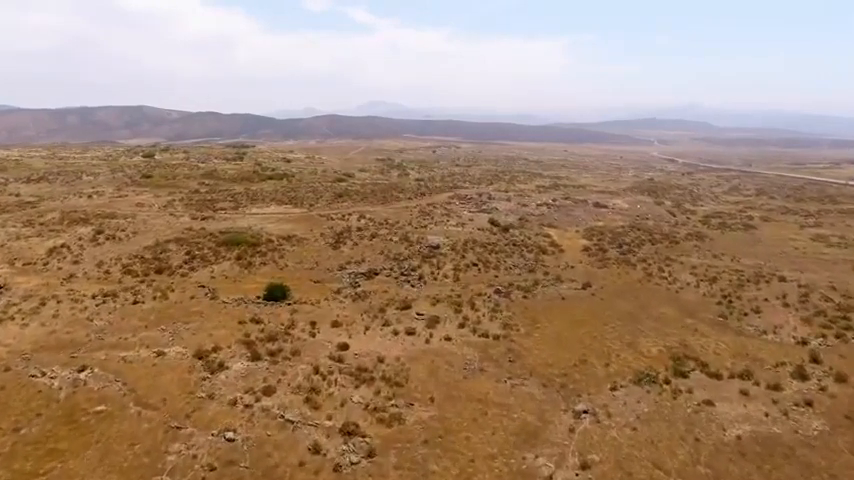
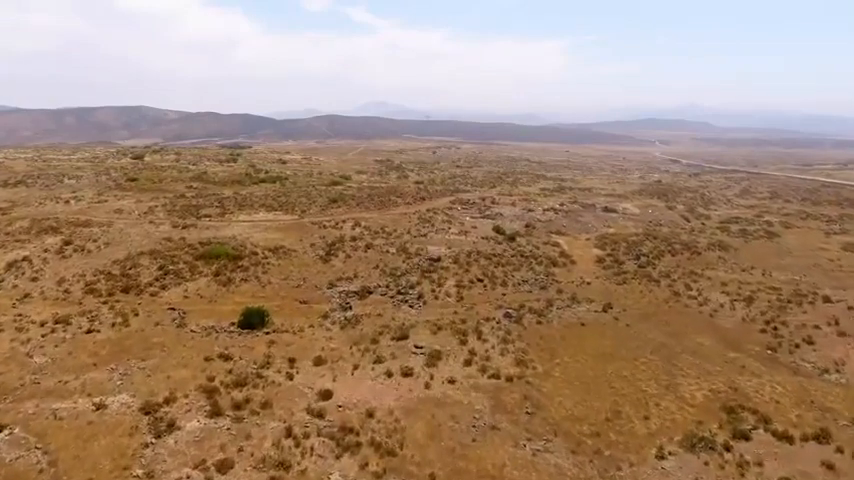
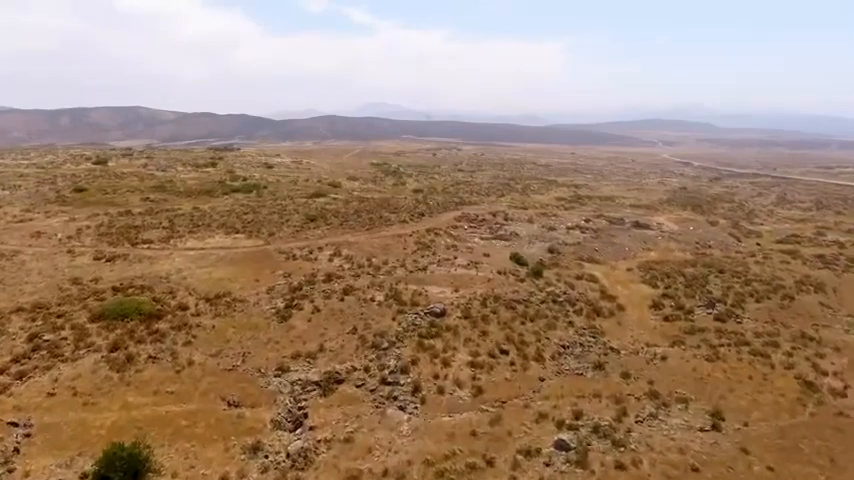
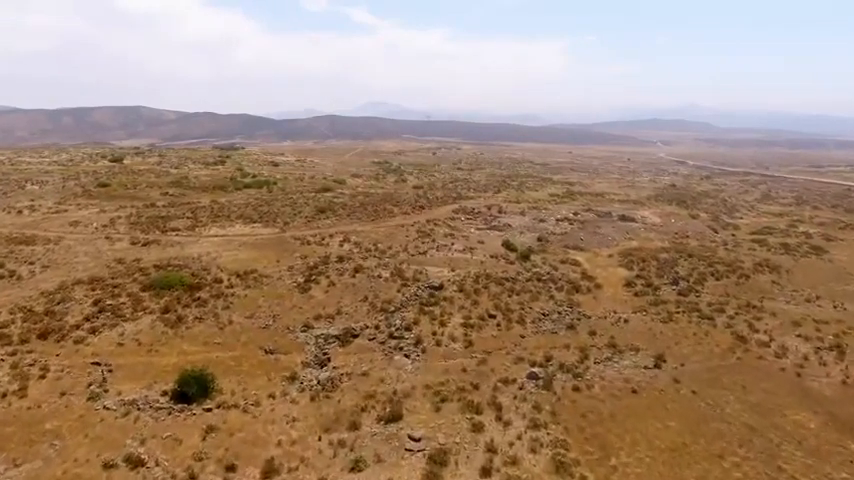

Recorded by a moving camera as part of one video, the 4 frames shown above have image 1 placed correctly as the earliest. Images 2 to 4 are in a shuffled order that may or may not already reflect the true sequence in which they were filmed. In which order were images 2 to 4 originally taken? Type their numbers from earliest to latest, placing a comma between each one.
2, 4, 3
